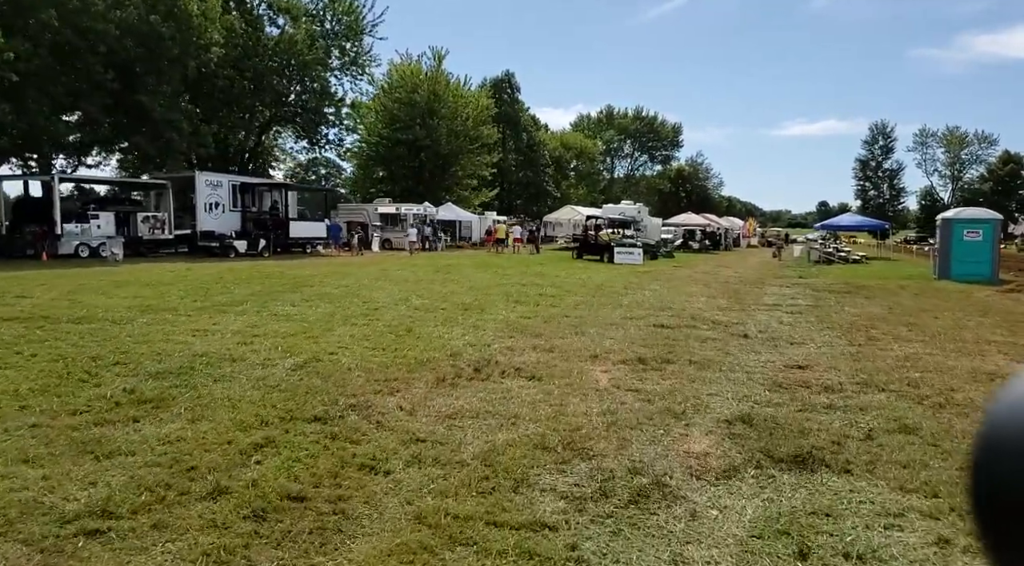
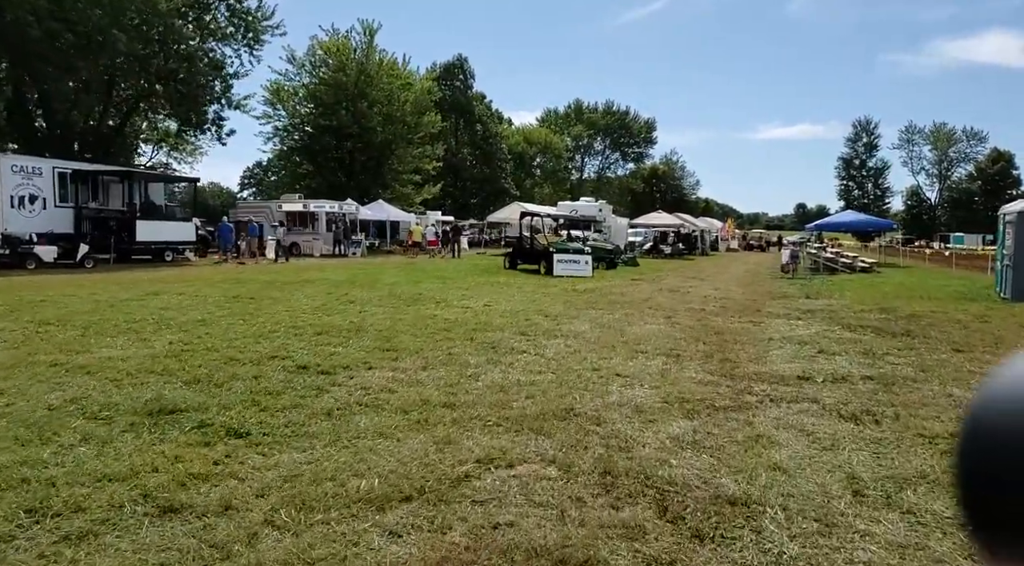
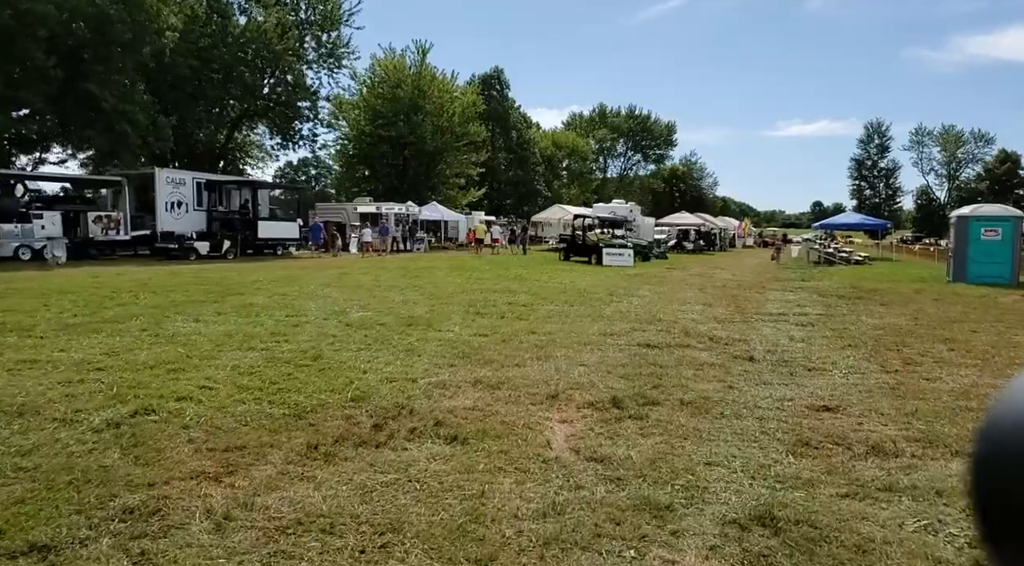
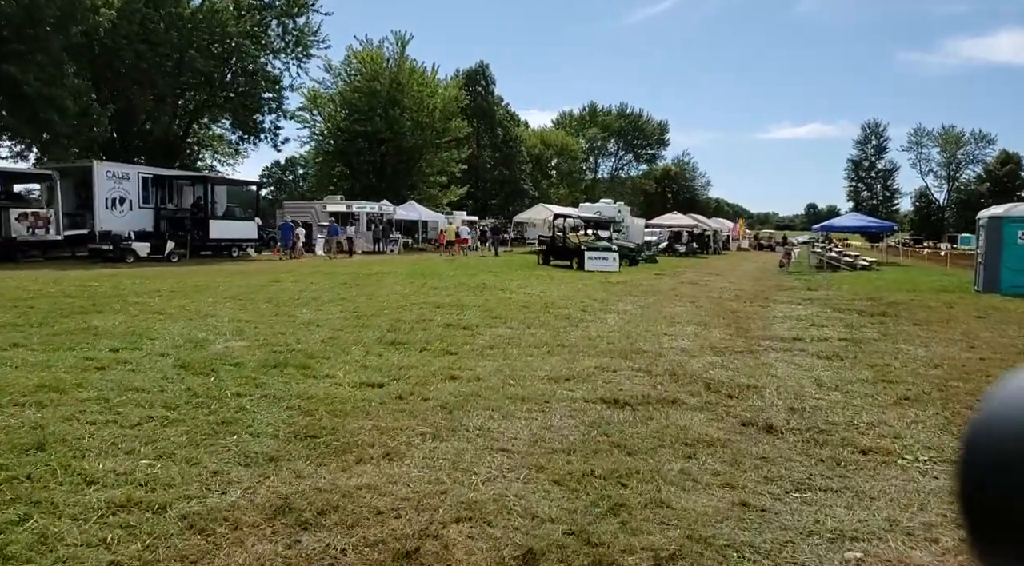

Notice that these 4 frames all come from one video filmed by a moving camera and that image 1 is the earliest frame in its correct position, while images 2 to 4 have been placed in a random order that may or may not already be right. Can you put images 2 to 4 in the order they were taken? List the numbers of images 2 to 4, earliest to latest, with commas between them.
3, 4, 2
